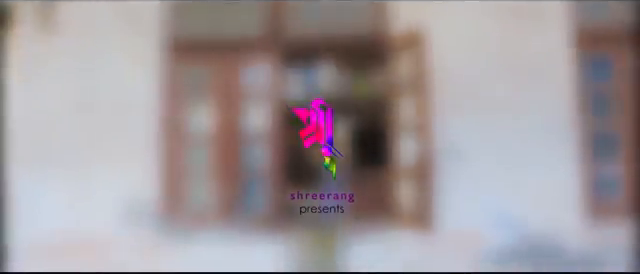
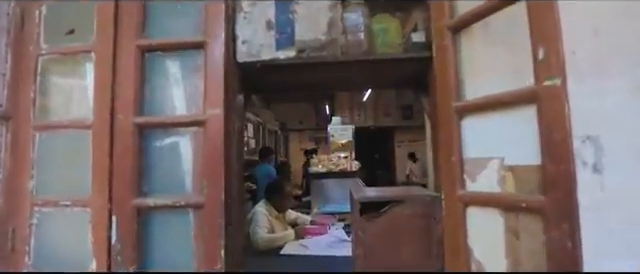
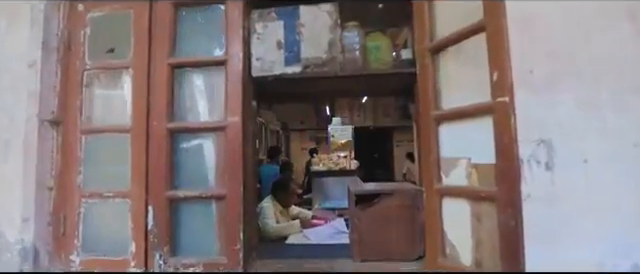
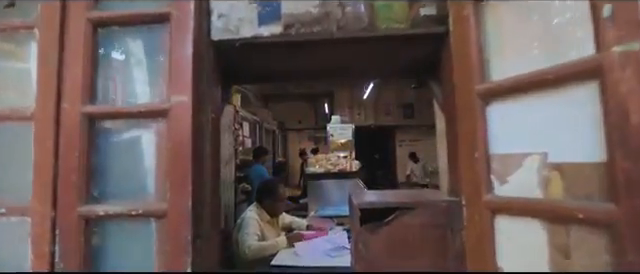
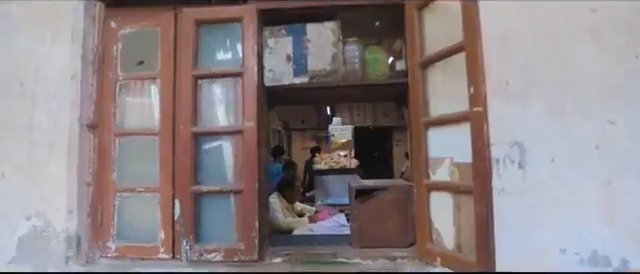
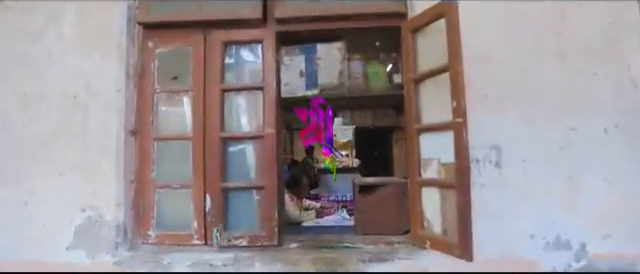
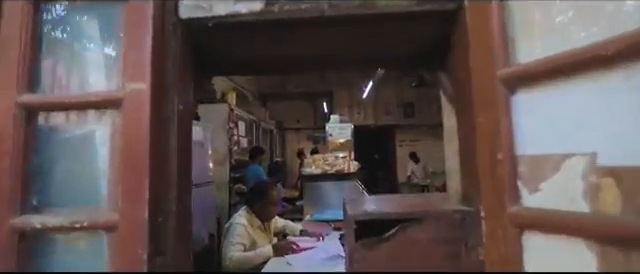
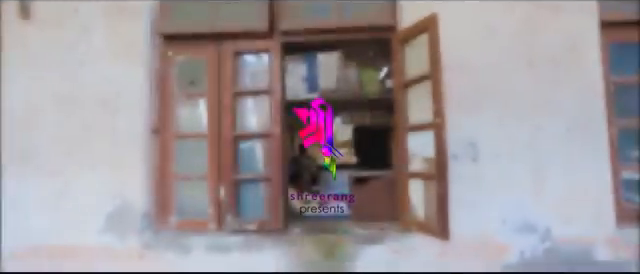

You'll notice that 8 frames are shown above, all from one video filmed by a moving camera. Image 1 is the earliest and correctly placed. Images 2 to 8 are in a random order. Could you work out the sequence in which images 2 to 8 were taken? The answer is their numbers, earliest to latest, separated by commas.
8, 6, 5, 3, 2, 4, 7
